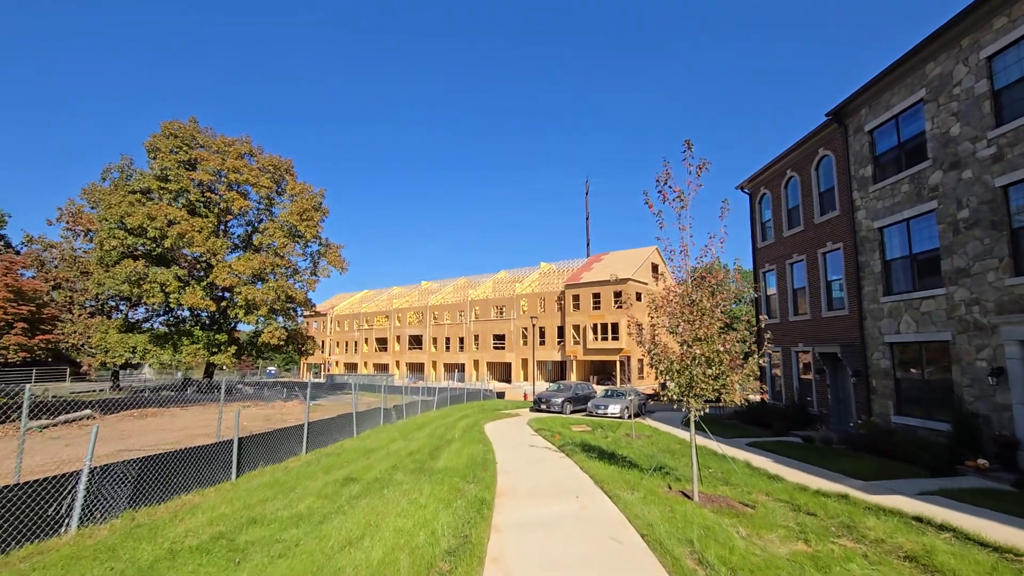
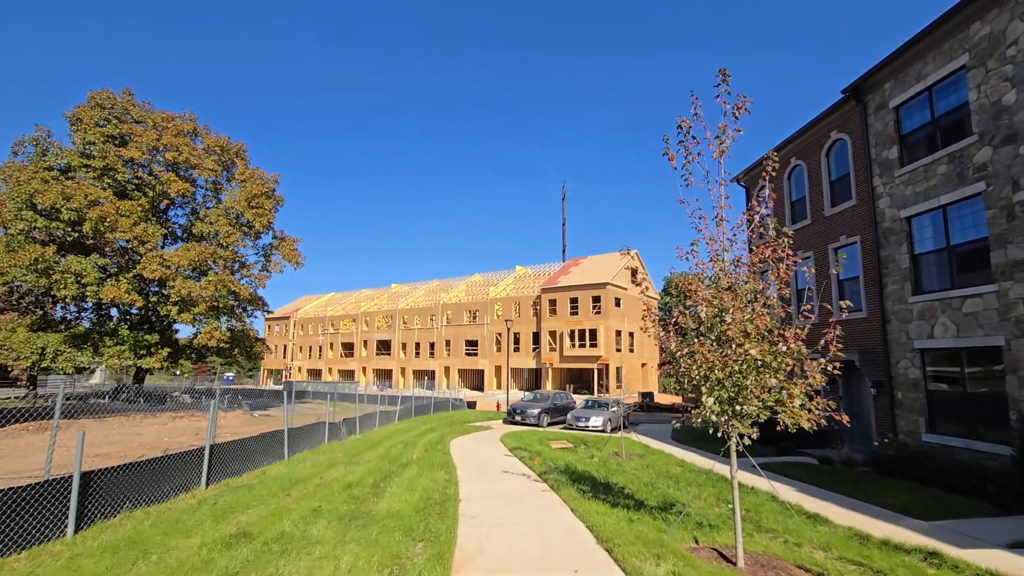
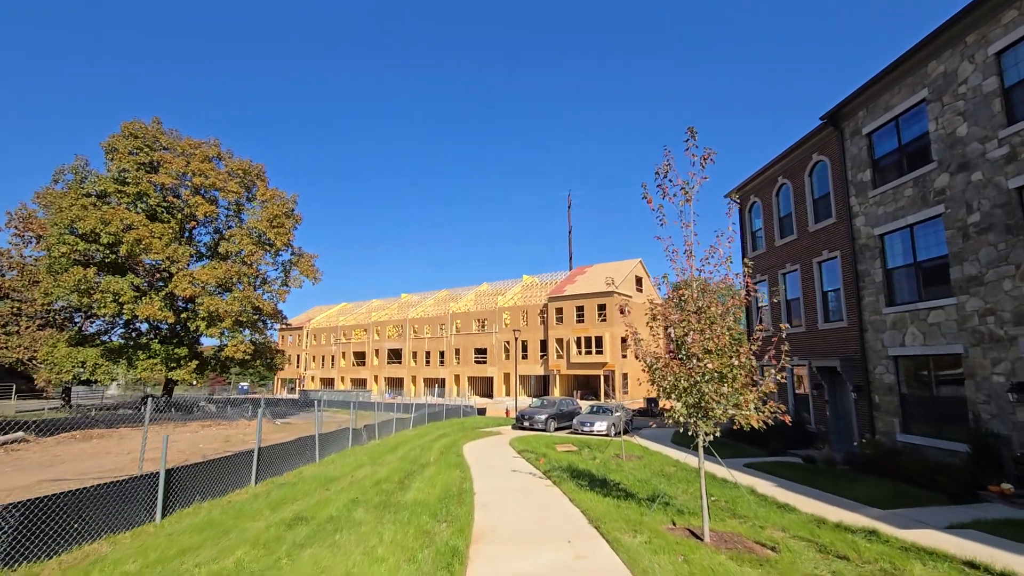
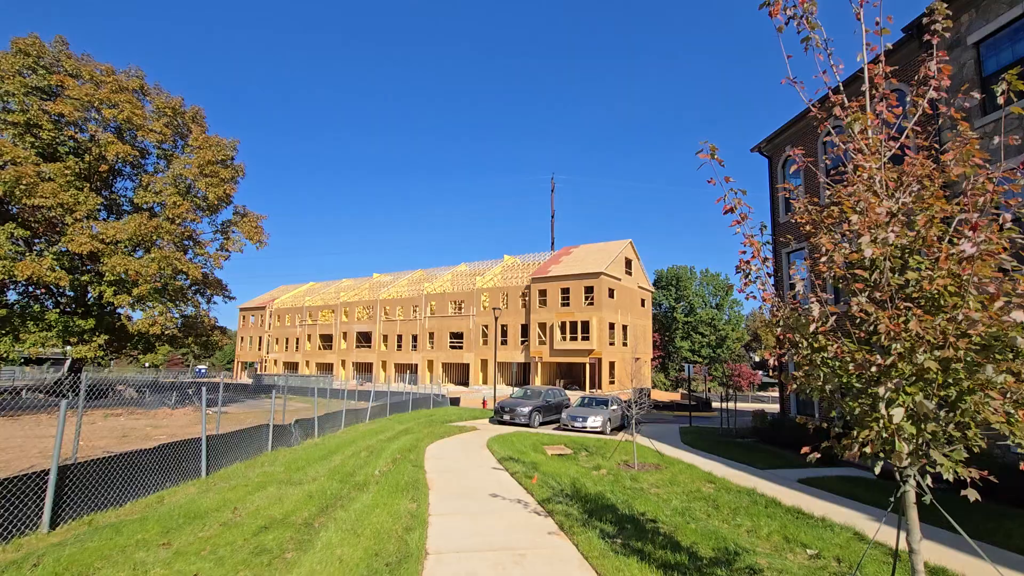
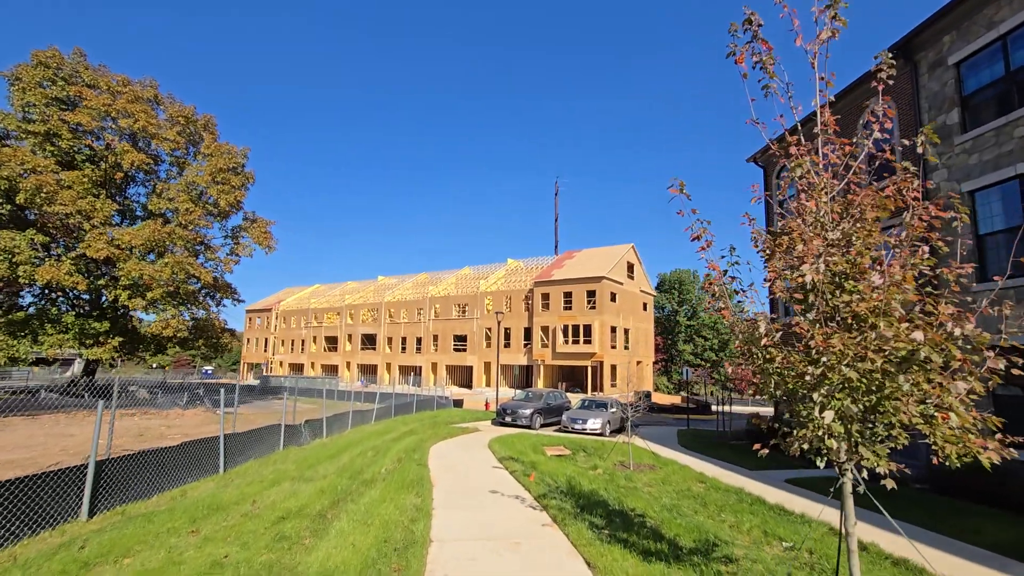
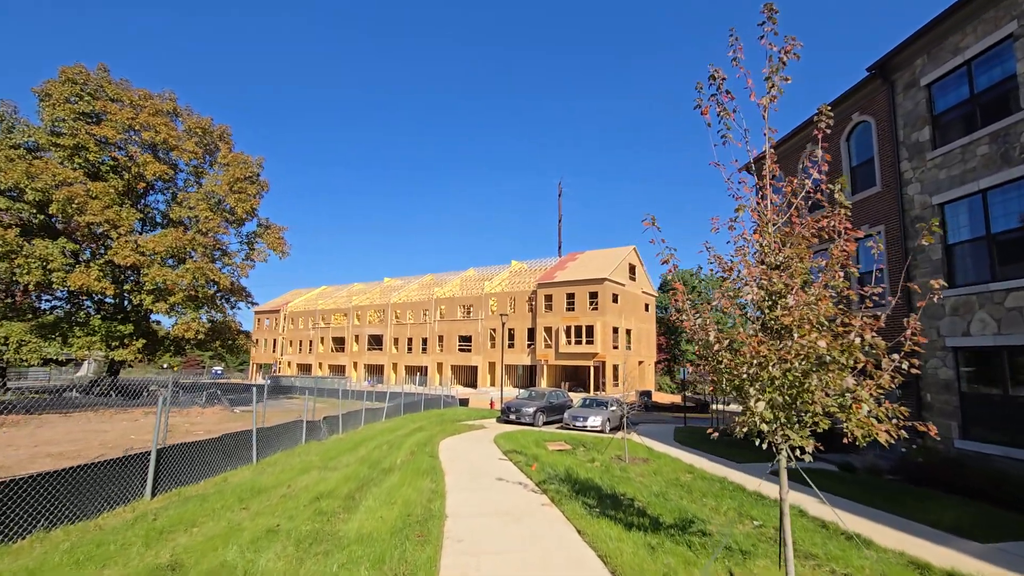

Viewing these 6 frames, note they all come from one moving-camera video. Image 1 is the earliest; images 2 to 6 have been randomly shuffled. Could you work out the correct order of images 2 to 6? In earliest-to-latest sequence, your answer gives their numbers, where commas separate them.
3, 2, 6, 5, 4
